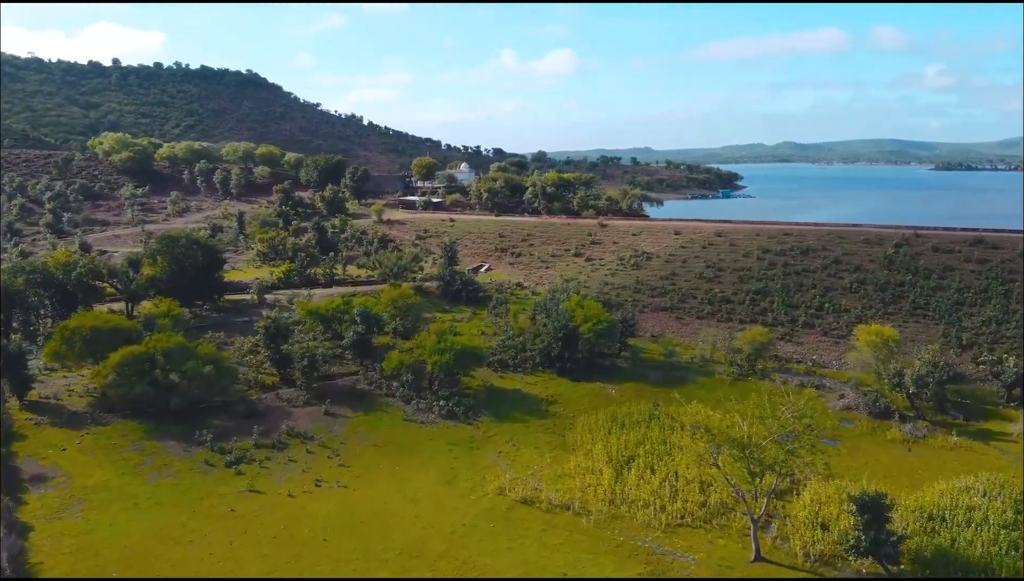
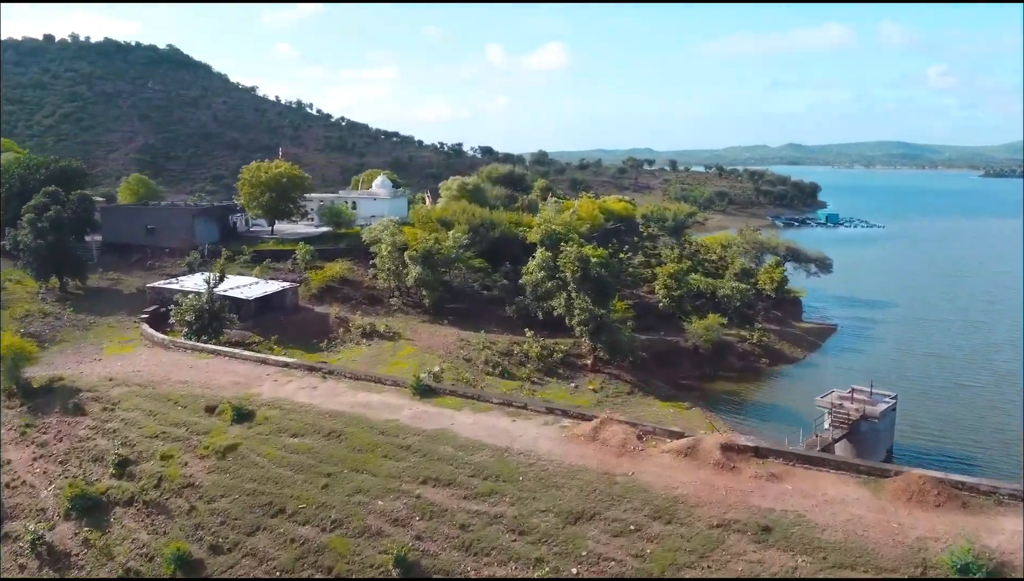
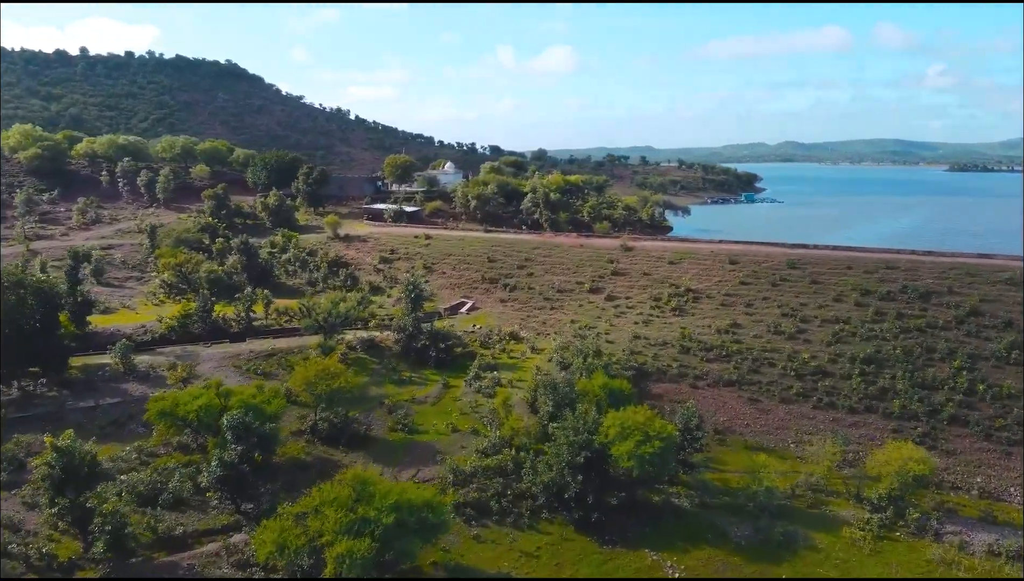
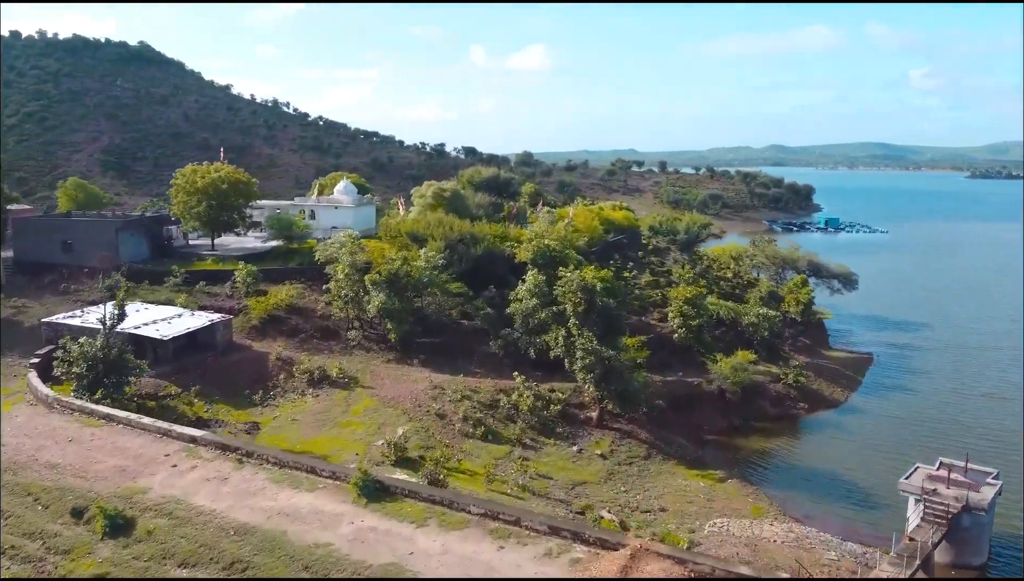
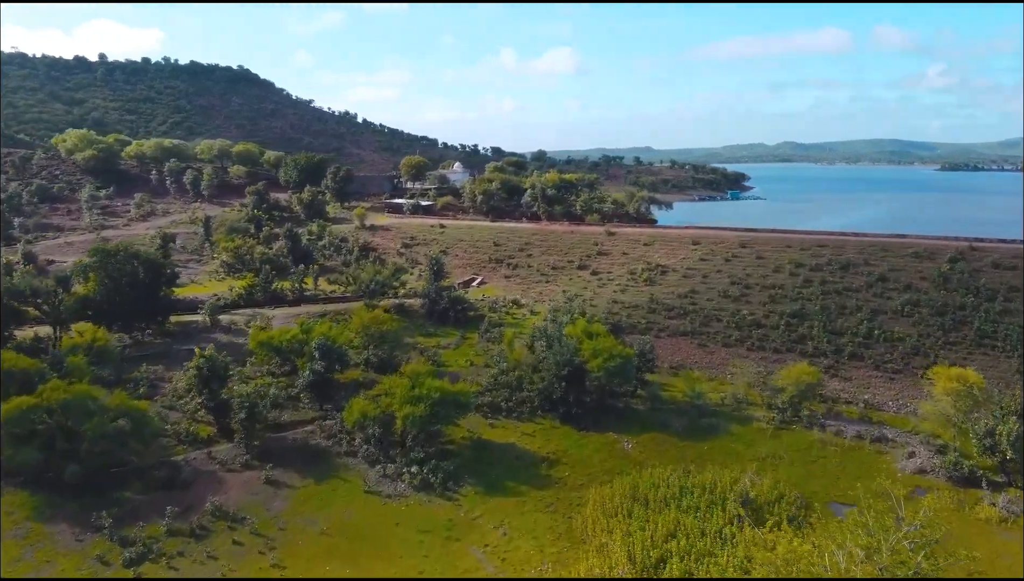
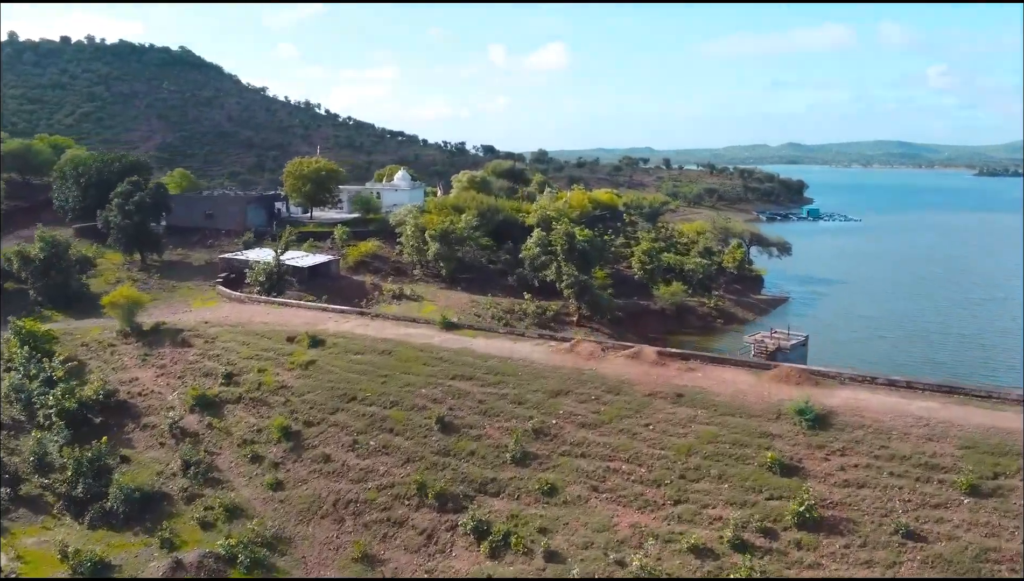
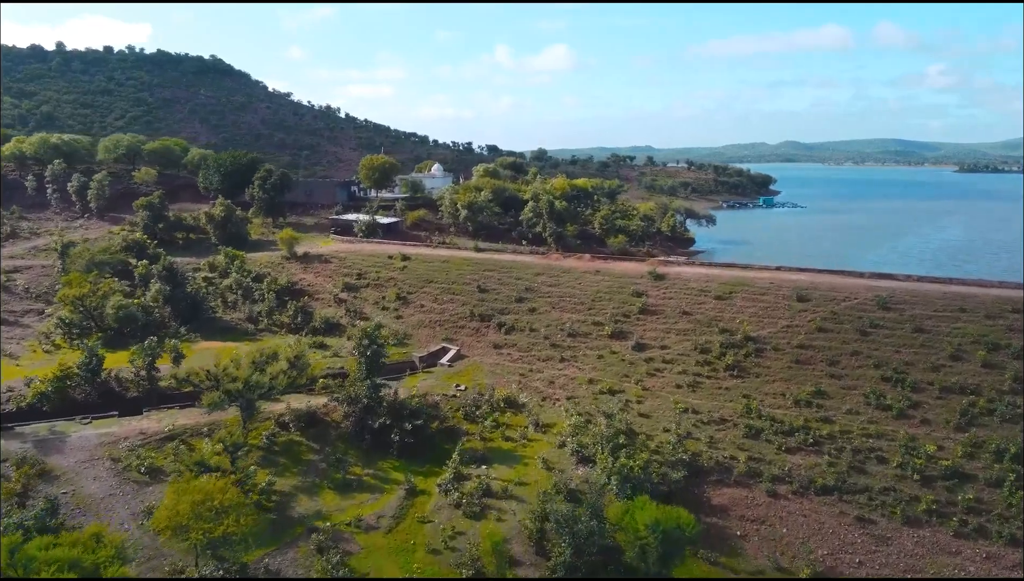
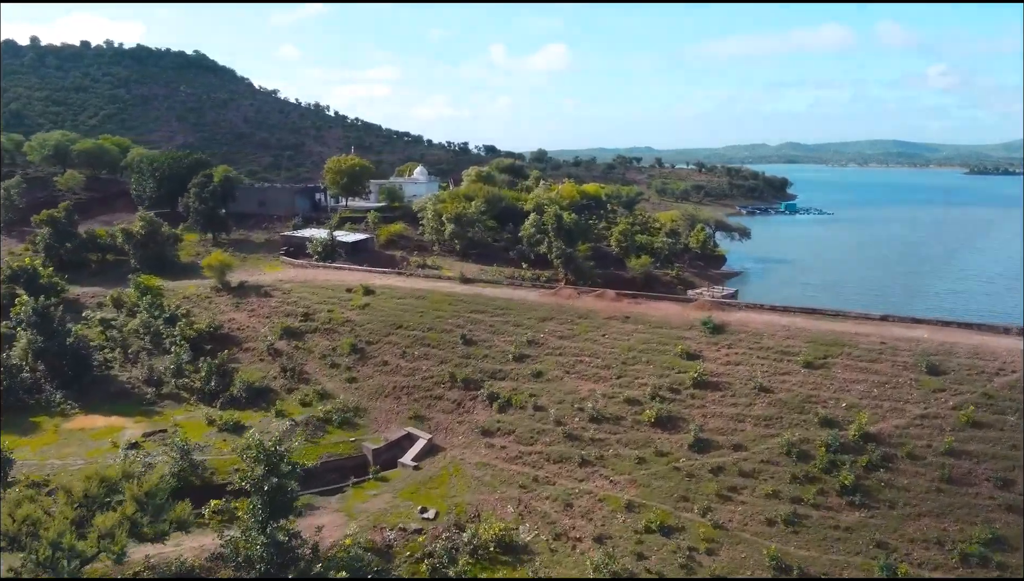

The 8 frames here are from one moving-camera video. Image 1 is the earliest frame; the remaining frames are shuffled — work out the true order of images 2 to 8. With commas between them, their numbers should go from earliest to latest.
5, 3, 7, 8, 6, 2, 4
